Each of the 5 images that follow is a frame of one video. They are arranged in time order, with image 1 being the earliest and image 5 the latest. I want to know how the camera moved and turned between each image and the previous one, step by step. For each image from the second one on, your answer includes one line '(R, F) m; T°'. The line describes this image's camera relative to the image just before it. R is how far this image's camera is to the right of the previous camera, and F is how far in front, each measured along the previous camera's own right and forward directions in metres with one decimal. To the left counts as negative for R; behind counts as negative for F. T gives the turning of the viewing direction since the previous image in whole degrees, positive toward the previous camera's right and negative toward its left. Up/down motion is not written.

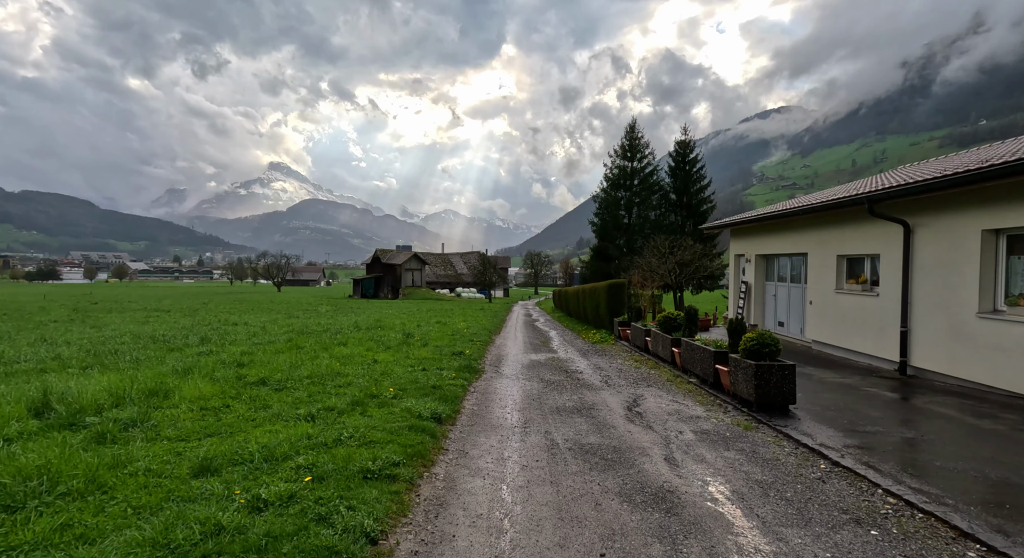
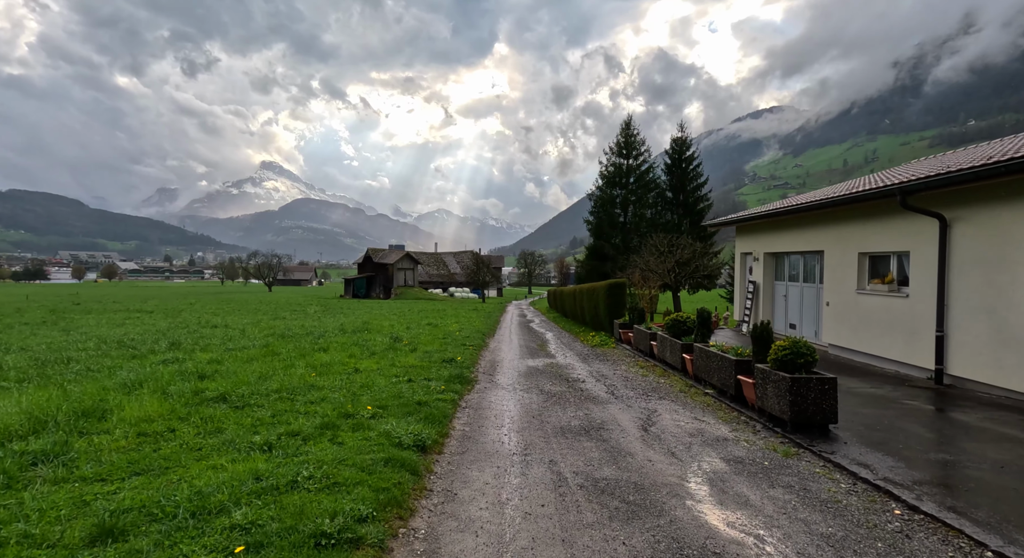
(0.0, +1.0) m; +1°
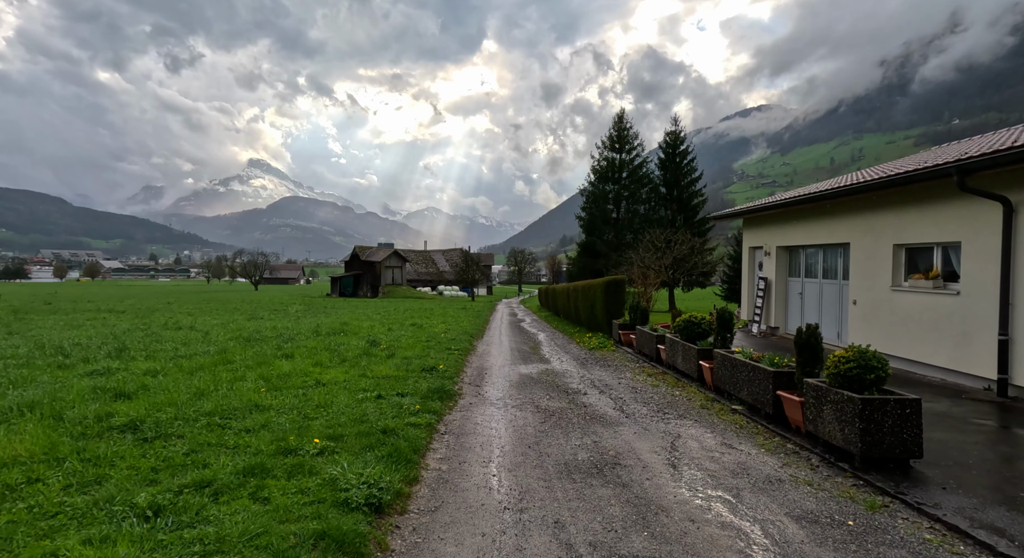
(0.0, +1.5) m; +1°
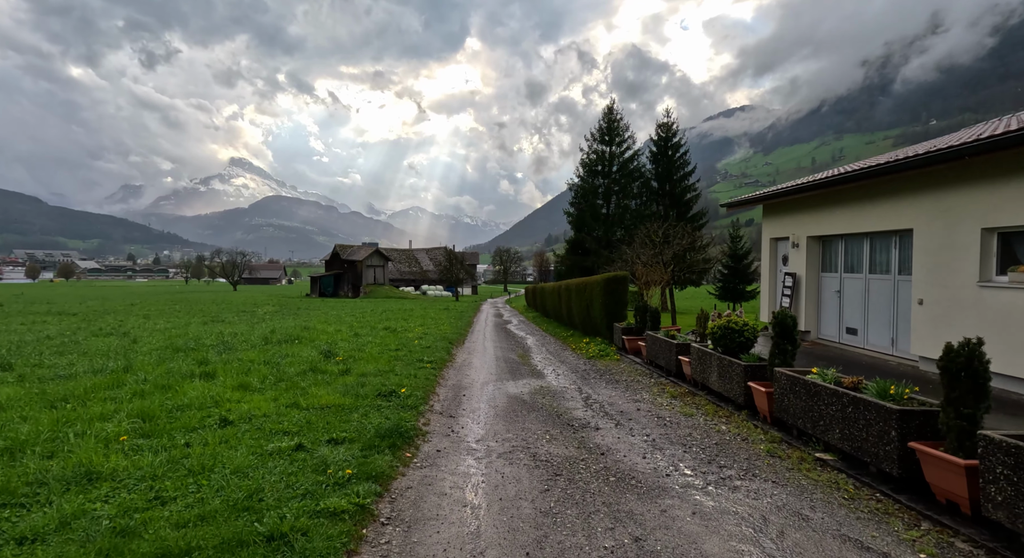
(0.0, +2.4) m; +2°
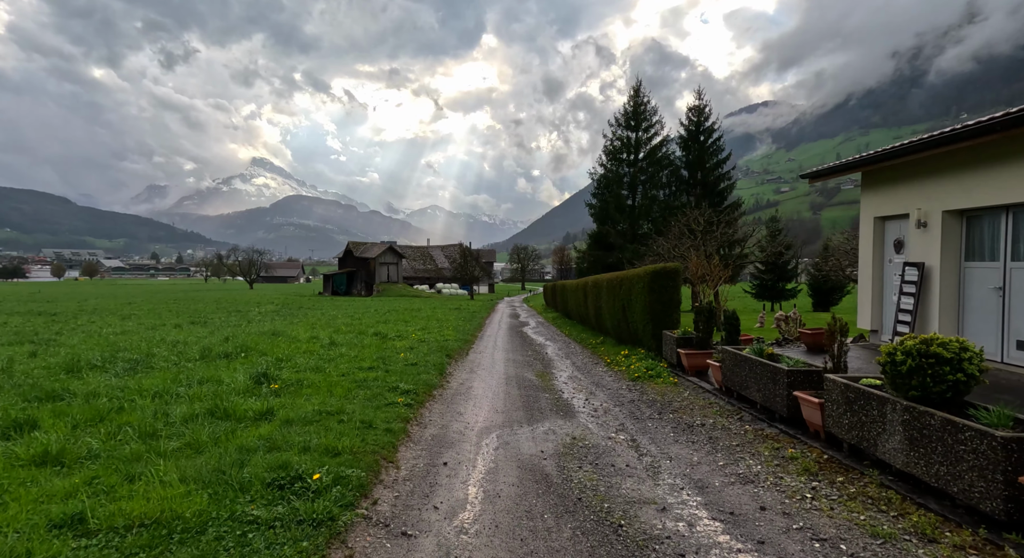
(0.0, +3.5) m; -2°
